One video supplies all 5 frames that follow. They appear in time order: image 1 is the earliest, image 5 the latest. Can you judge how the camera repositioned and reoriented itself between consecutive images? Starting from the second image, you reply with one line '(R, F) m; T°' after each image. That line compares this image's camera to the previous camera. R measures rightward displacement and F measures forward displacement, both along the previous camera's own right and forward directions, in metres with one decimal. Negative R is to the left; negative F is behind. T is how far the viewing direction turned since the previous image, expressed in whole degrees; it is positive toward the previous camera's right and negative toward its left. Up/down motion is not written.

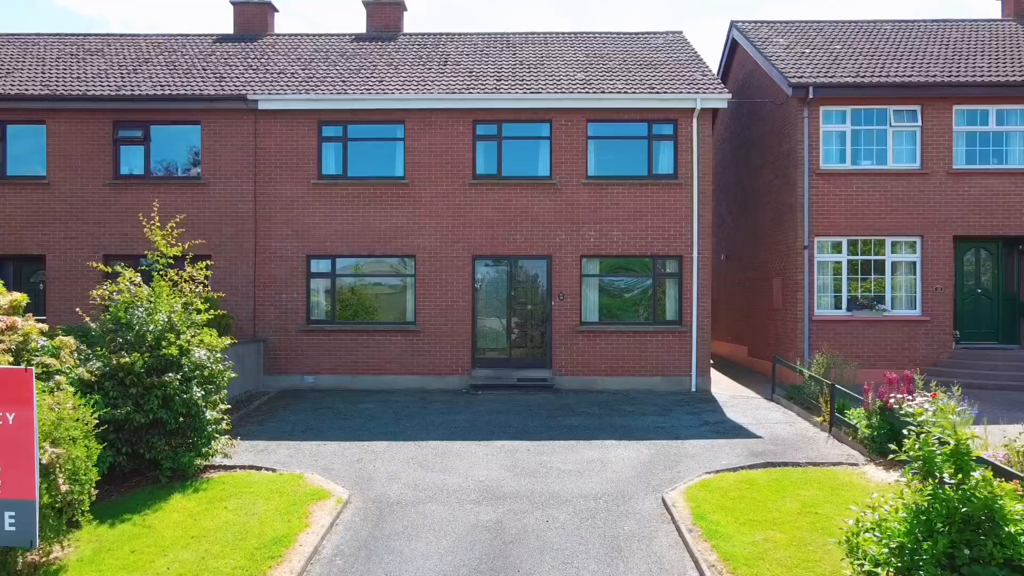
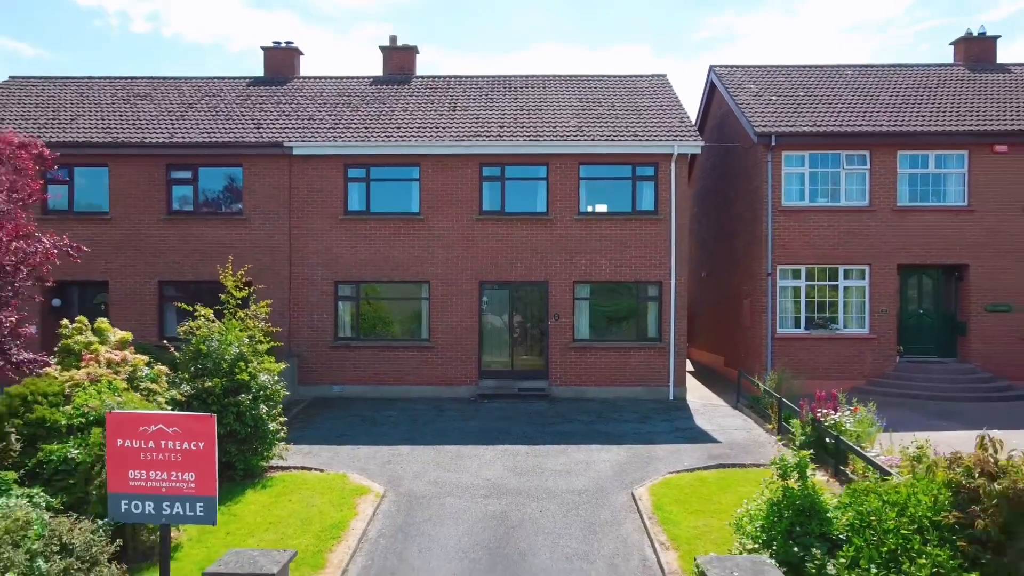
(0.0, -2.1) m; 0°
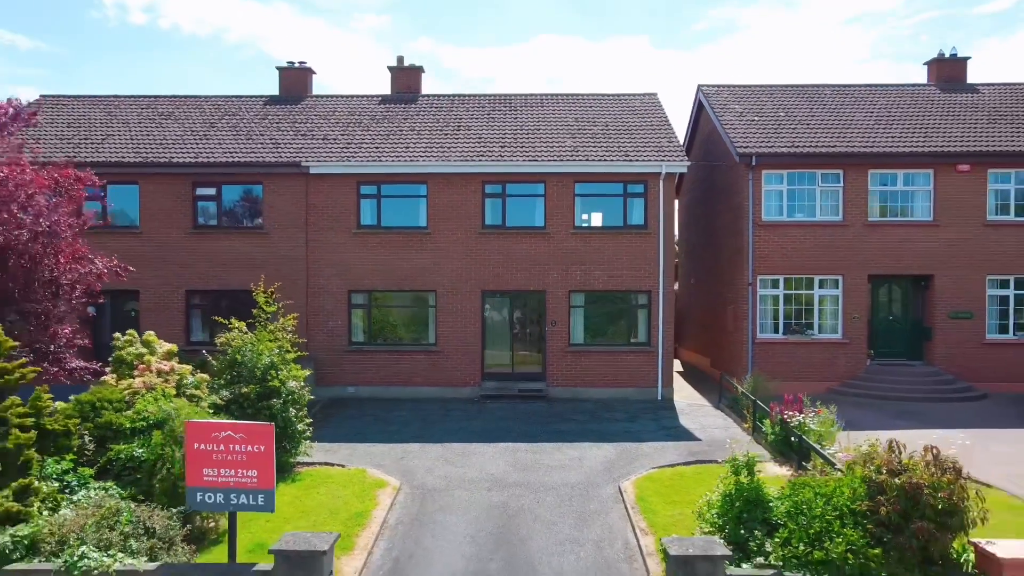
(0.0, -1.3) m; 0°
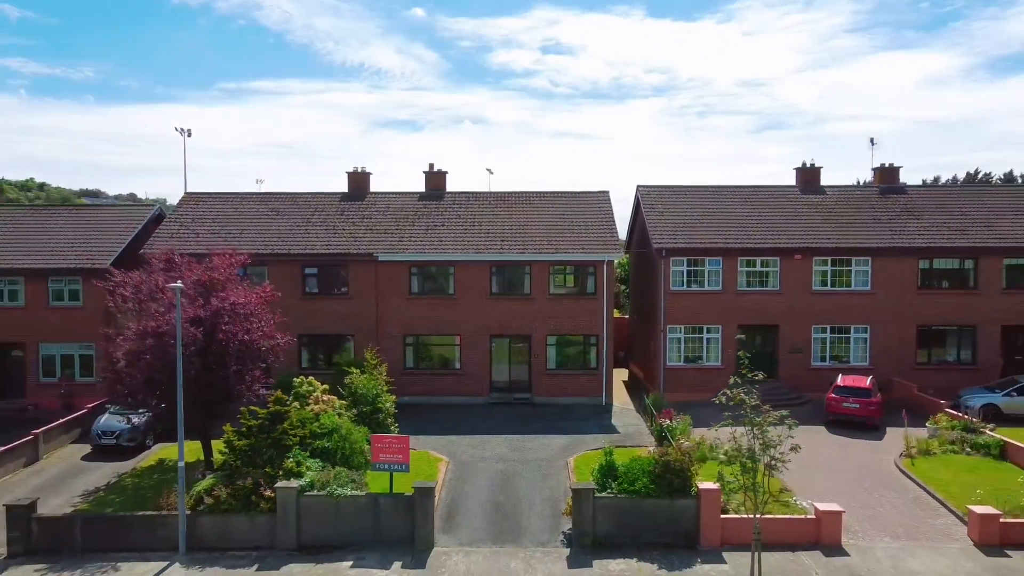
(0.0, -9.7) m; 0°
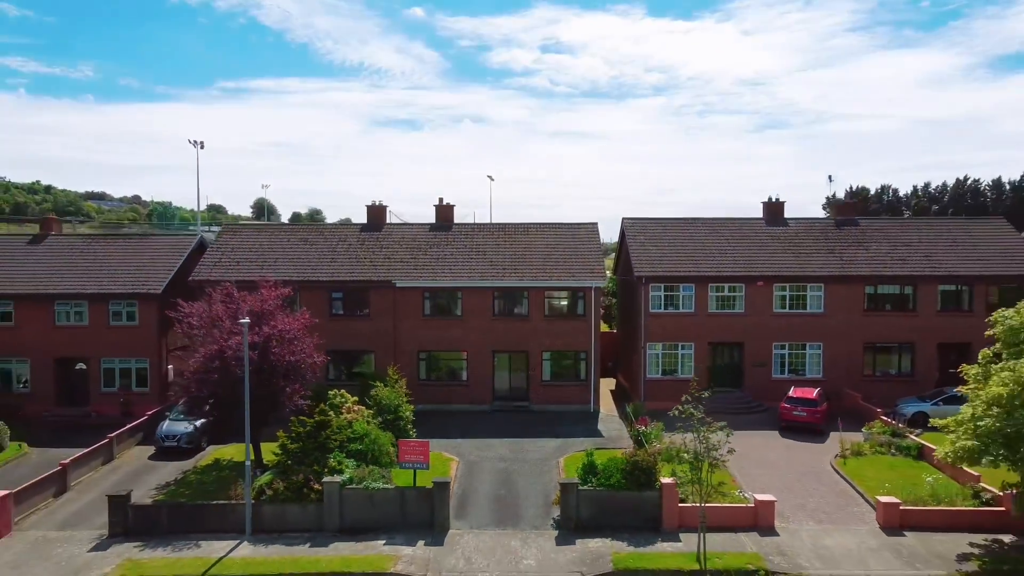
(0.0, -4.1) m; 0°
